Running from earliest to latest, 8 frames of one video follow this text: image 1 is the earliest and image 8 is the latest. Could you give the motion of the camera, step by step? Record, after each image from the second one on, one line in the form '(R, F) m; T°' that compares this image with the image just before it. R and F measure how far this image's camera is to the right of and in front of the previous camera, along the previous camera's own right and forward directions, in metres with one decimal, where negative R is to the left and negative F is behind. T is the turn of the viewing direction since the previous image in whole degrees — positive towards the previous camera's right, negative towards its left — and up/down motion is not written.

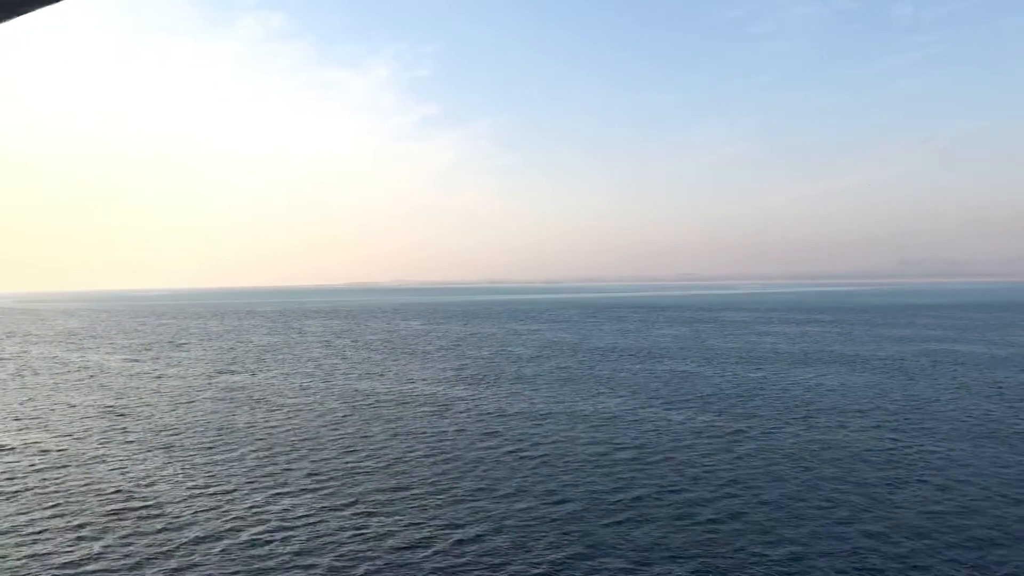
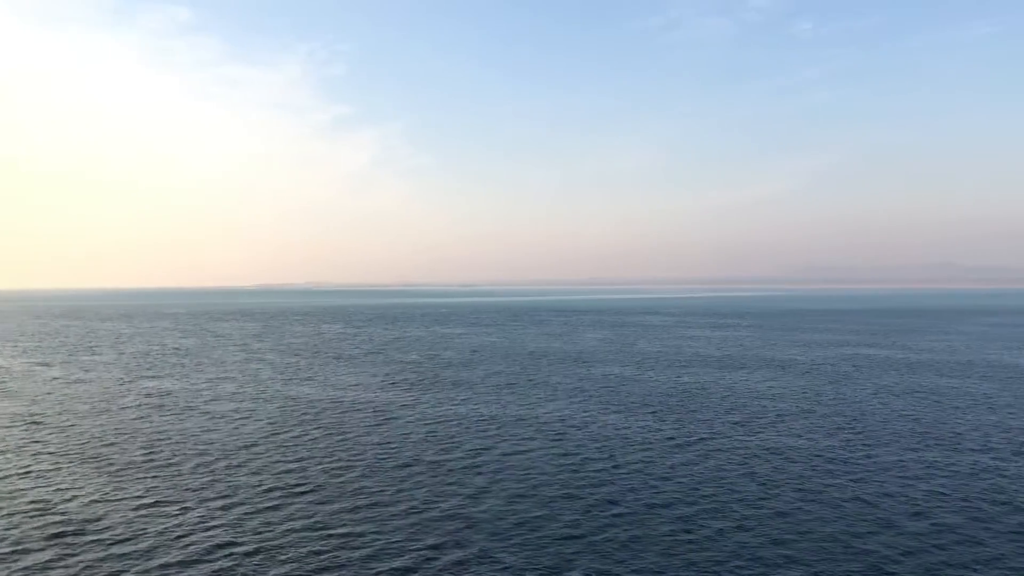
(-2.8, +1.9) m; +5°
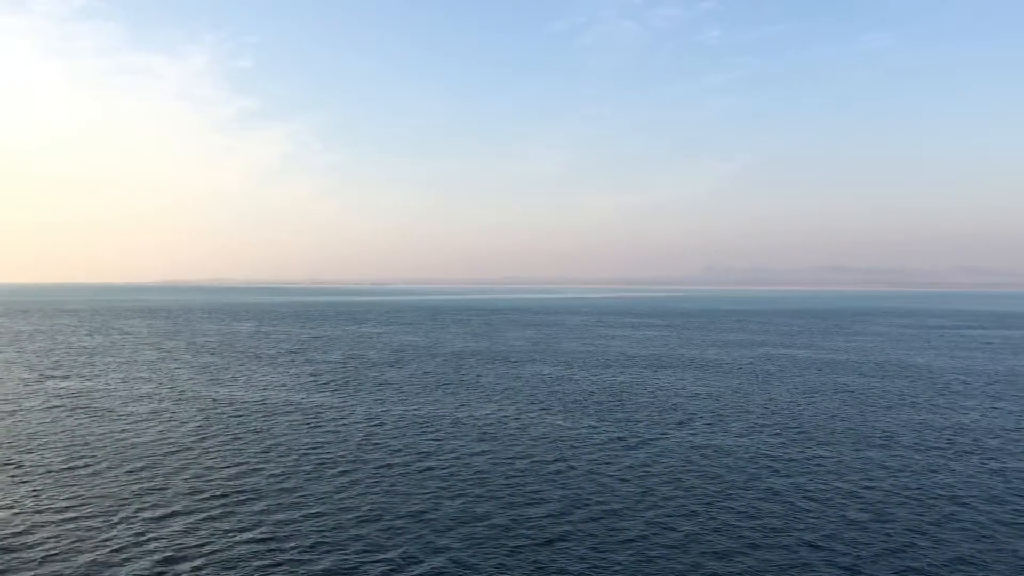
(-2.5, +1.7) m; +6°
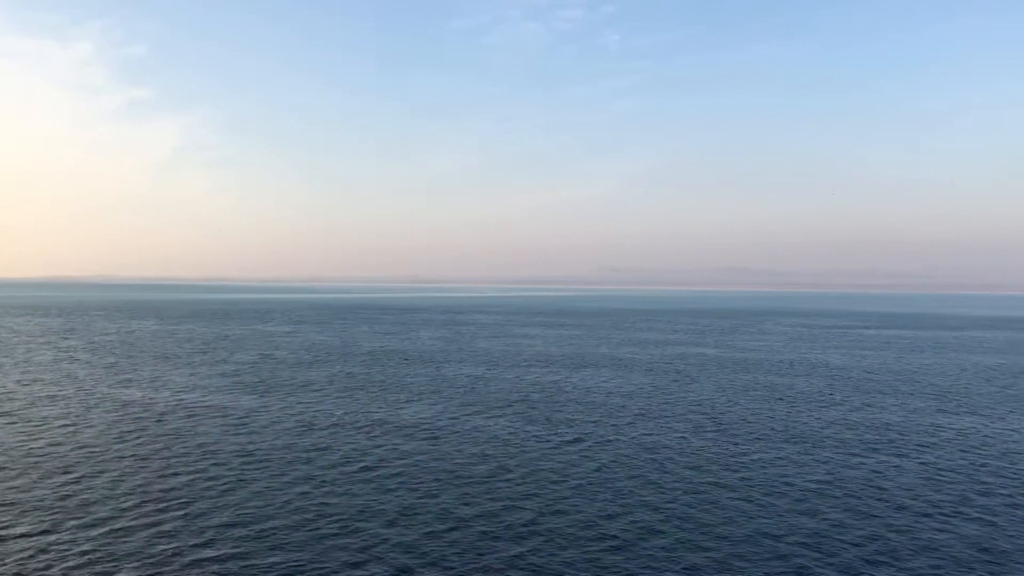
(-4.2, +2.3) m; +7°
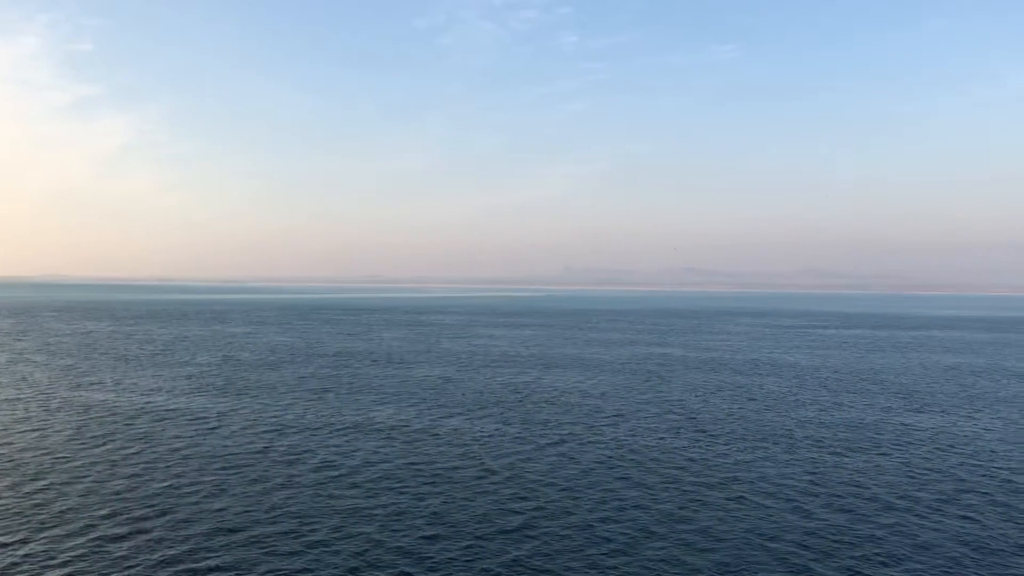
(+30.0, -14.5) m; -30°
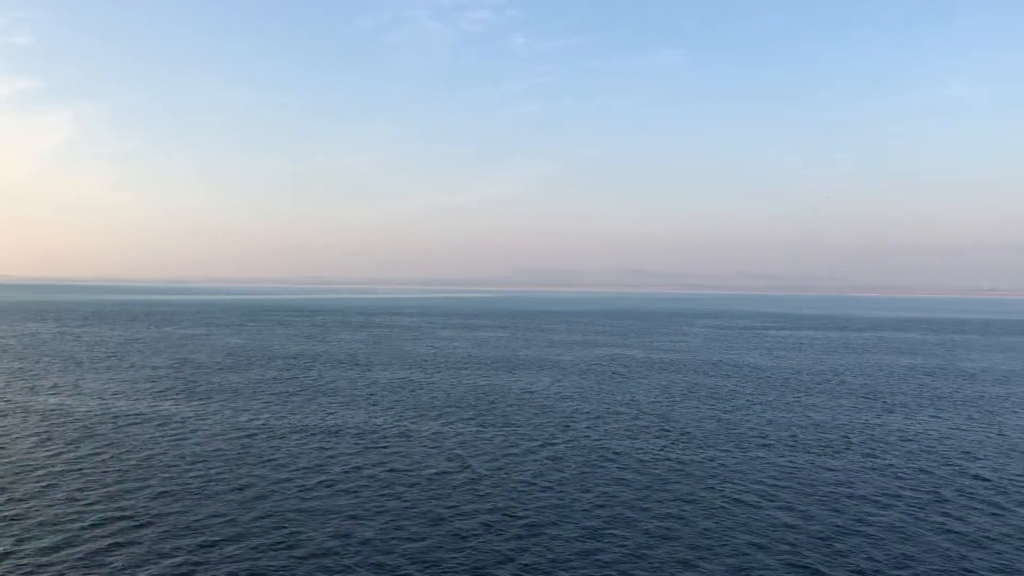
(-1.8, +0.5) m; +3°
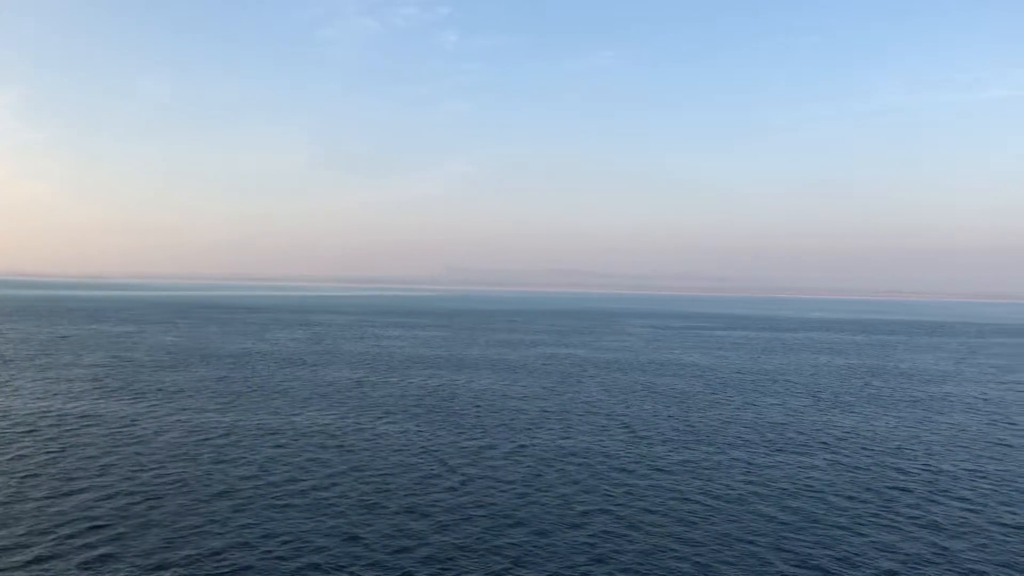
(-2.6, +0.6) m; +5°
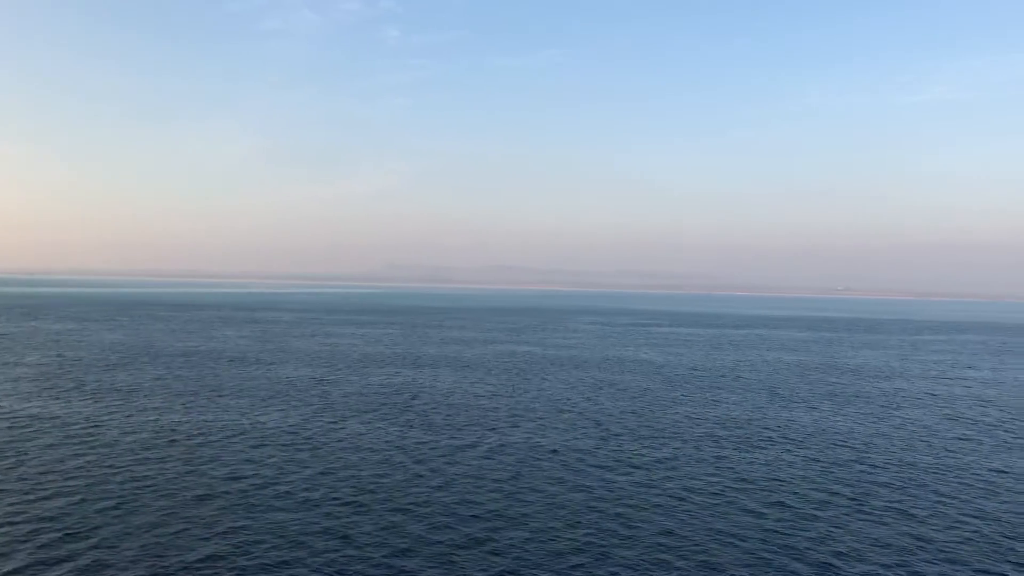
(-2.1, +0.4) m; +4°
